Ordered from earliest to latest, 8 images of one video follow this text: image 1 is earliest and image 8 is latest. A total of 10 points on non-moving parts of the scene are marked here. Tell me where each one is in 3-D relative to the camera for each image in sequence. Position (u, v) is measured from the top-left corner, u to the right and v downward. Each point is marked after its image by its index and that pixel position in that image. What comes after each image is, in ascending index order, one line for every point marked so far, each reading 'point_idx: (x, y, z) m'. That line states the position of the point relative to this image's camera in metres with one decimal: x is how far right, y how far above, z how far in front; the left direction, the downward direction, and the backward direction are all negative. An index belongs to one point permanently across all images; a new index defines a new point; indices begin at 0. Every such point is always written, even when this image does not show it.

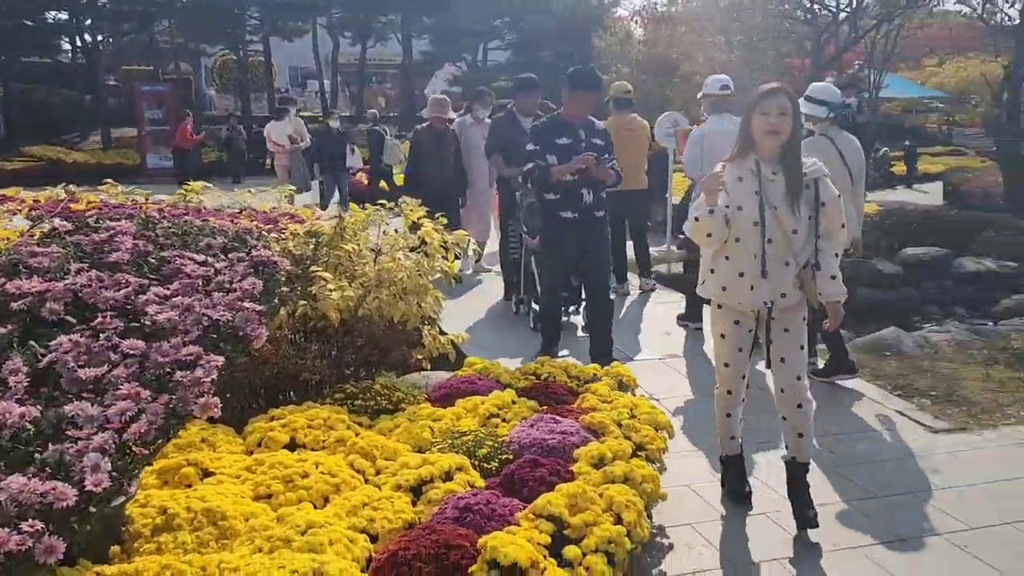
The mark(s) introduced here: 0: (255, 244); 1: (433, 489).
0: (-0.9, +0.2, +3.0) m
1: (-0.2, -0.6, +2.7) m
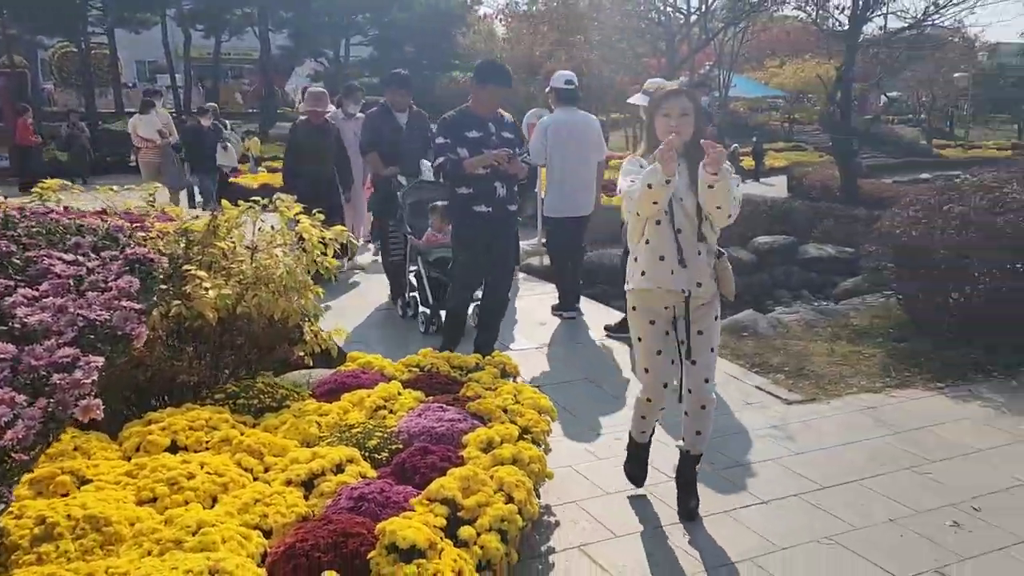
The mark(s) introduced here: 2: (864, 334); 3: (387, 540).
0: (-1.3, +0.2, +2.9) m
1: (-0.6, -0.6, +2.7) m
2: (+2.4, -0.3, +5.8) m
3: (-0.3, -0.7, +2.2) m
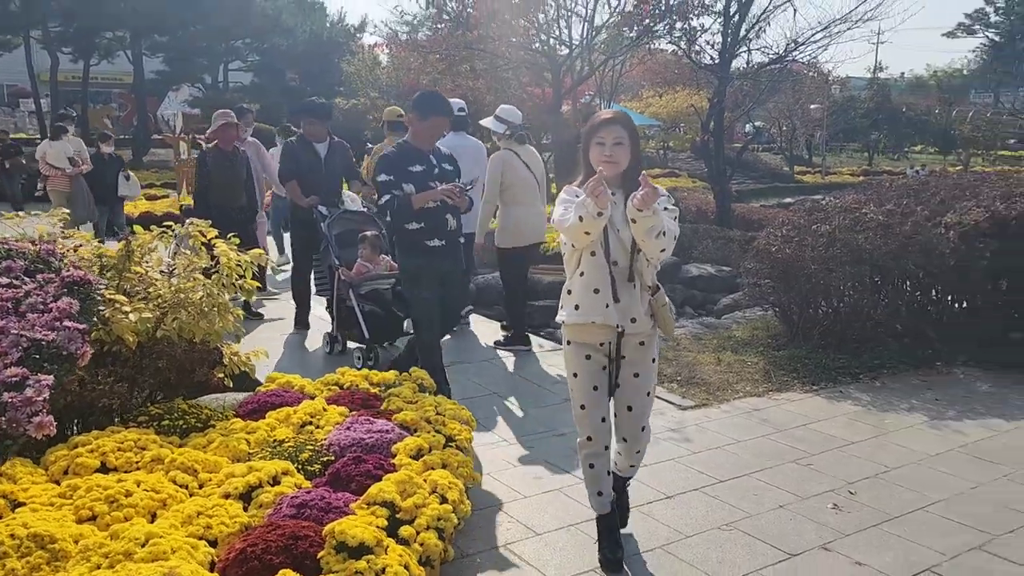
0: (-1.6, +0.1, +2.9) m
1: (-0.8, -0.7, +2.8) m
2: (+1.7, -0.4, +6.3) m
3: (-0.5, -0.7, +2.4) m
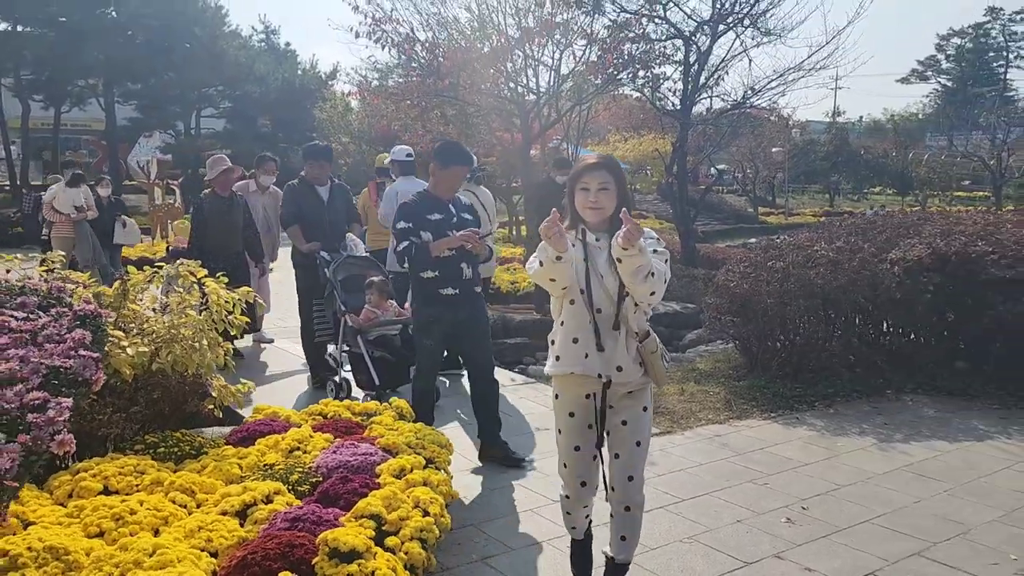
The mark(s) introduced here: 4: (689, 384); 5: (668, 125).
0: (-1.7, 0.0, +3.1) m
1: (-0.9, -0.8, +3.0) m
2: (+1.5, -0.7, +6.6) m
3: (-0.6, -0.8, +2.6) m
4: (+1.3, -0.7, +6.4) m
5: (+3.1, +3.2, +16.8) m
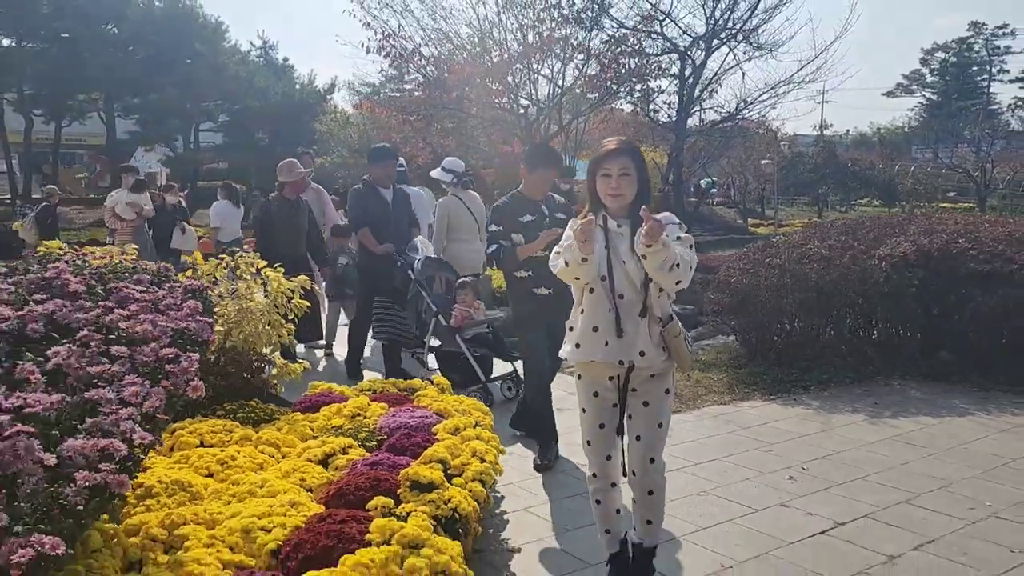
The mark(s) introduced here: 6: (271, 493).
0: (-1.5, 0.0, +3.6) m
1: (-0.7, -0.7, +3.5) m
2: (+1.7, -0.6, +7.1) m
3: (-0.4, -0.7, +3.1) m
4: (+1.5, -0.7, +6.9) m
5: (+3.1, +3.1, +17.4) m
6: (-0.9, -0.7, +3.0) m
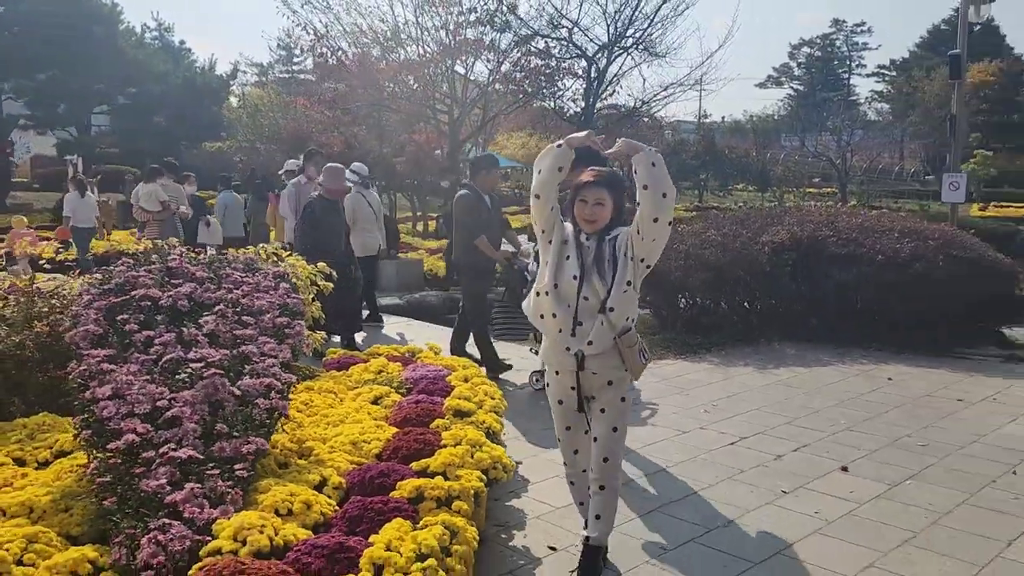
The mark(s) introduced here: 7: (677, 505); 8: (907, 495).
0: (-1.5, +0.1, +4.7) m
1: (-0.7, -0.6, +4.6) m
2: (+1.2, -0.5, +8.5) m
3: (-0.3, -0.6, +4.3) m
4: (+1.0, -0.5, +8.3) m
5: (+1.2, +3.5, +18.8) m
6: (-0.8, -0.6, +4.1) m
7: (+0.8, -1.1, +4.1) m
8: (+2.0, -1.0, +4.3) m
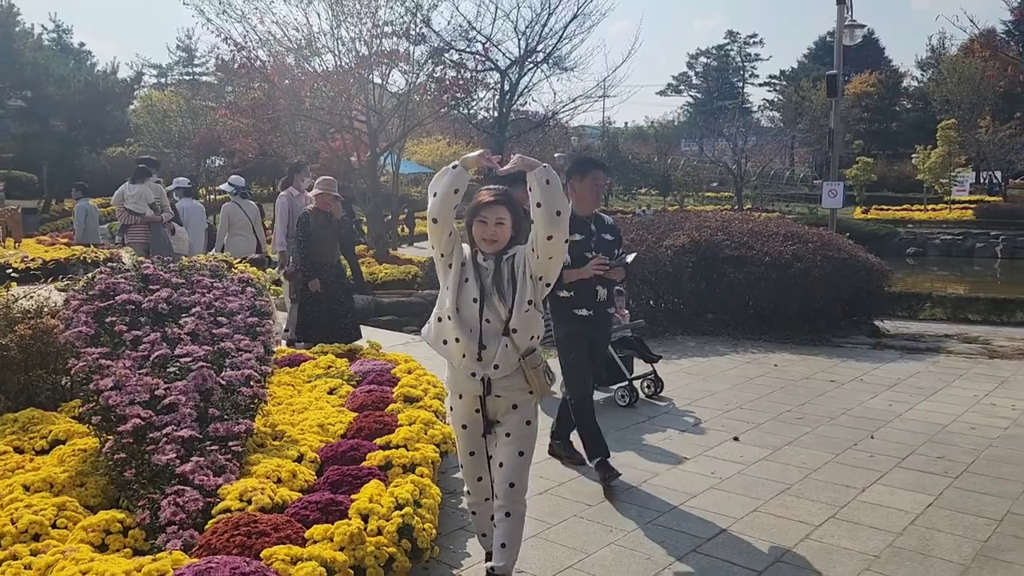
0: (-1.9, +0.1, +5.1) m
1: (-1.1, -0.6, +5.2) m
2: (+0.4, -0.5, +9.3) m
3: (-0.6, -0.6, +4.9) m
4: (+0.2, -0.5, +9.0) m
5: (-0.8, +3.5, +19.5) m
6: (-1.1, -0.7, +4.7) m
7: (+0.5, -1.1, +4.9) m
8: (+1.6, -1.0, +5.1) m
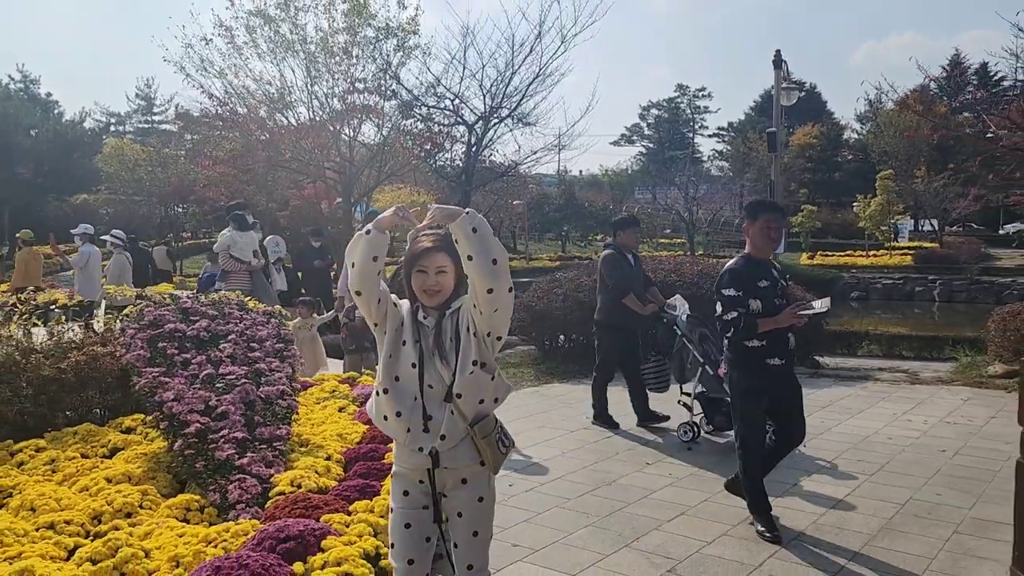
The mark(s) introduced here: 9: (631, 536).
0: (-2.0, -0.1, +5.9) m
1: (-1.2, -0.8, +5.9) m
2: (+0.1, -0.9, +10.1) m
3: (-0.7, -0.8, +5.7) m
4: (-0.1, -0.9, +9.8) m
5: (-1.6, +2.4, +20.5) m
6: (-1.2, -0.9, +5.5) m
7: (+0.4, -1.3, +5.7) m
8: (+1.6, -1.2, +6.0) m
9: (+0.6, -1.3, +4.5) m
